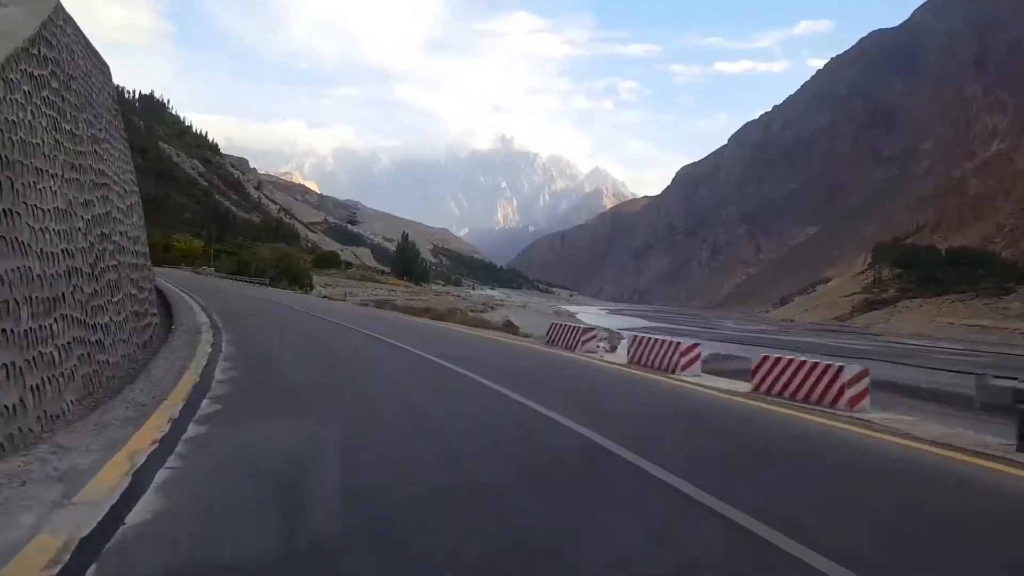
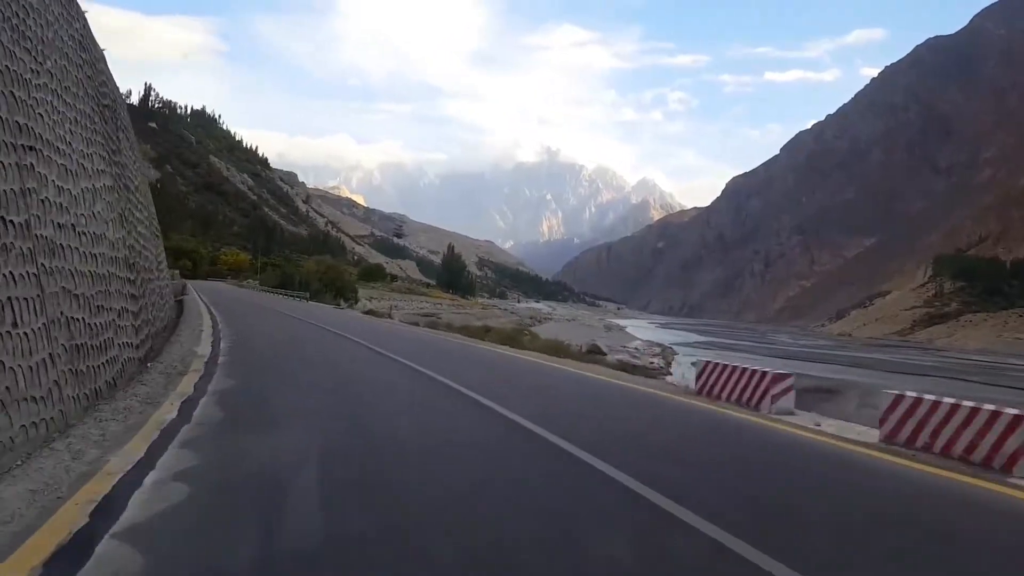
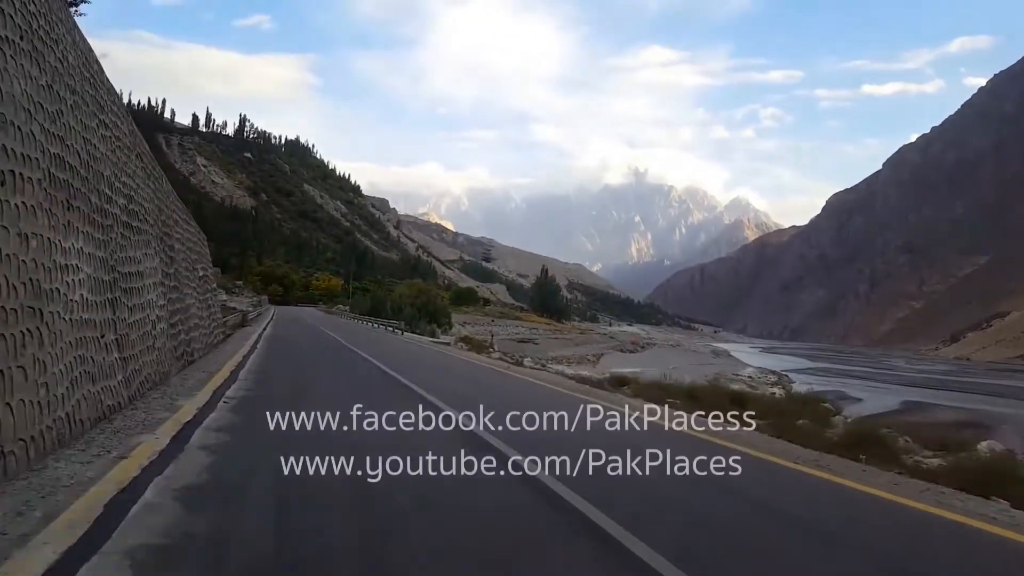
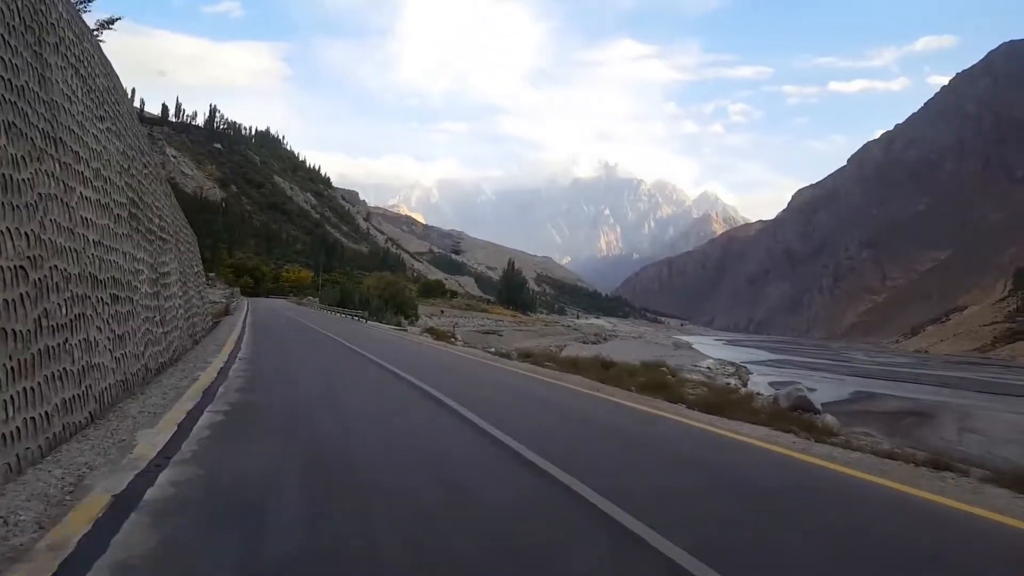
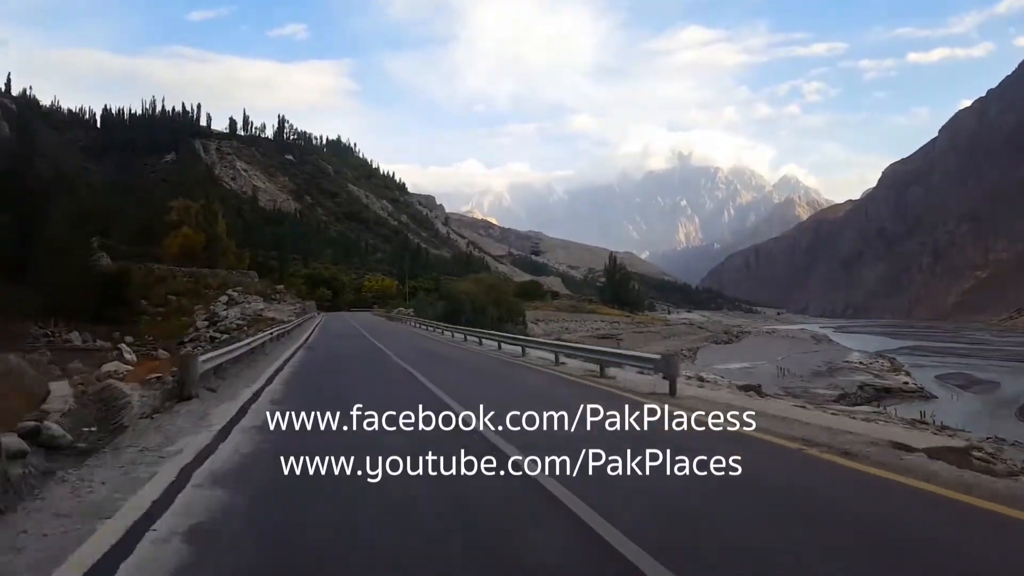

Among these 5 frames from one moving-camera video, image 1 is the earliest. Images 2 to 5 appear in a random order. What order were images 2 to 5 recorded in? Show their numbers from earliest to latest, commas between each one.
2, 4, 3, 5
